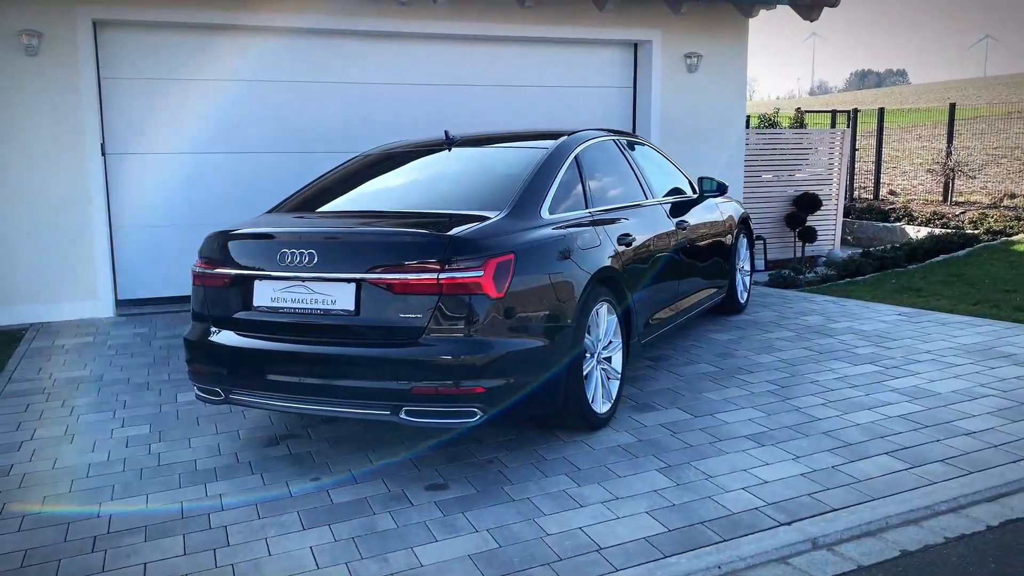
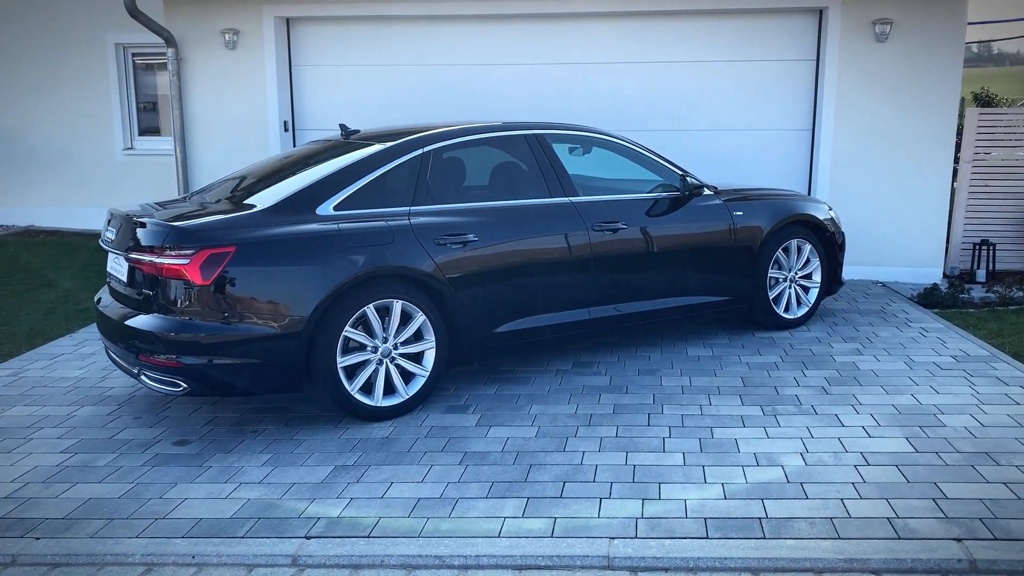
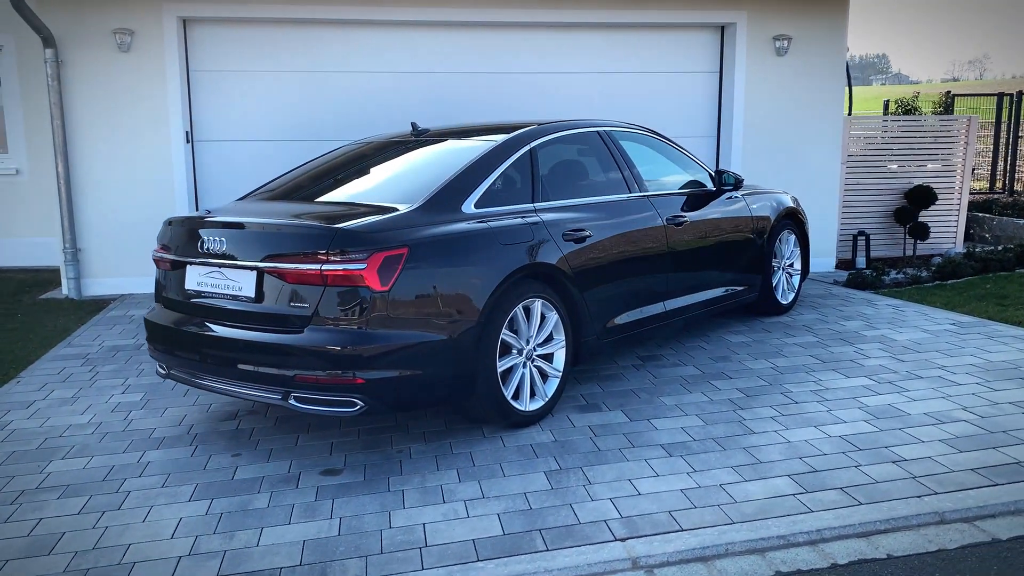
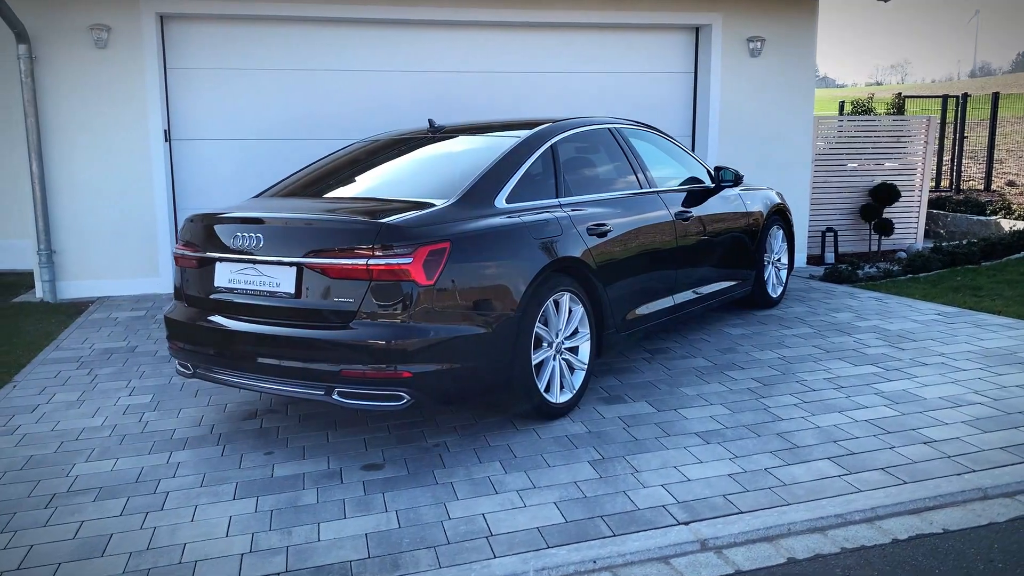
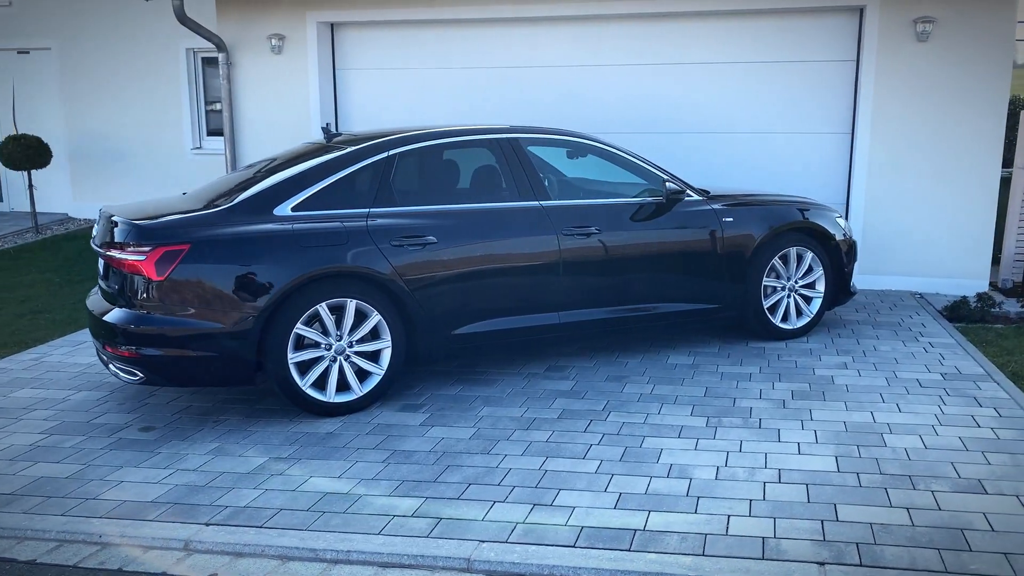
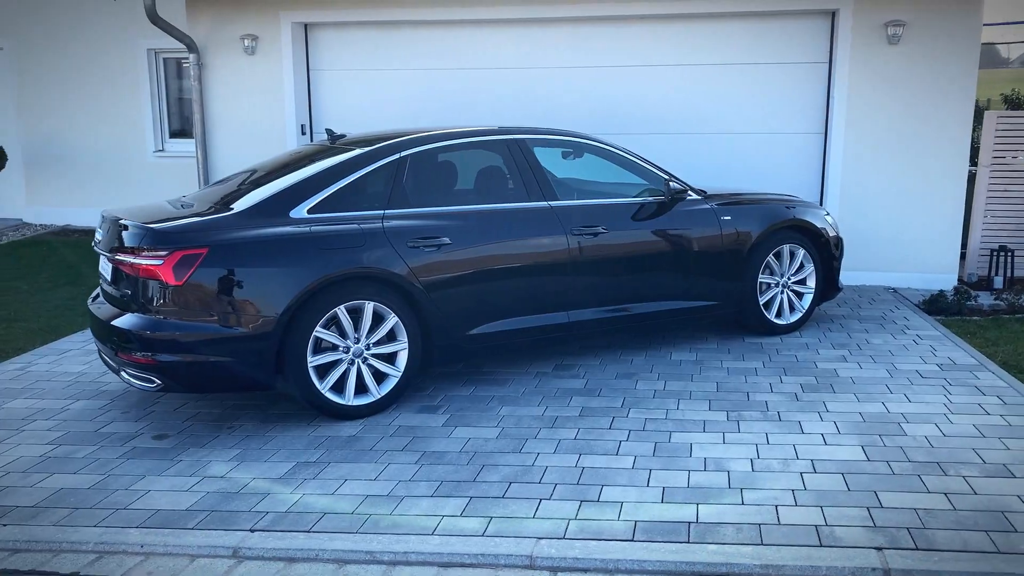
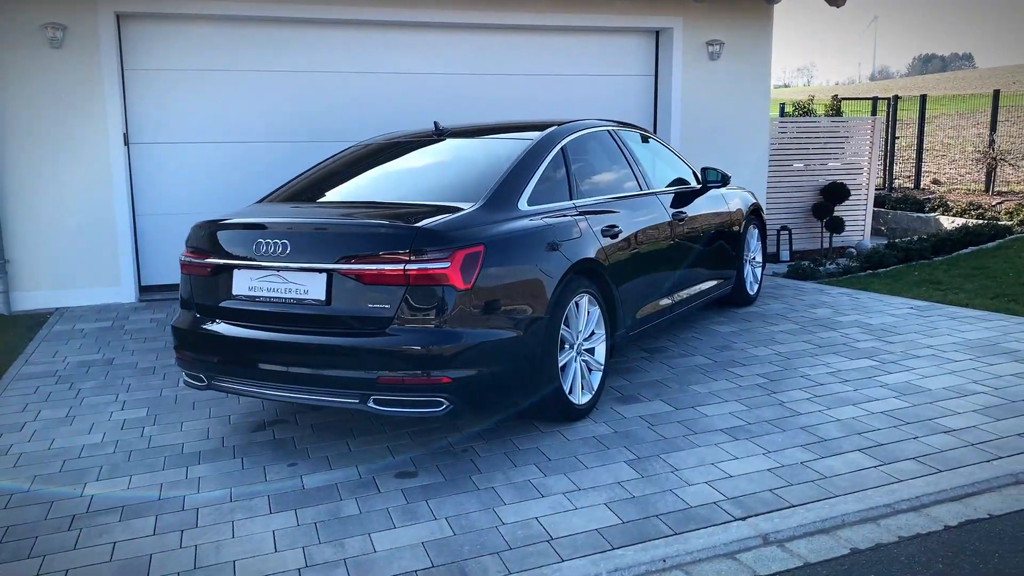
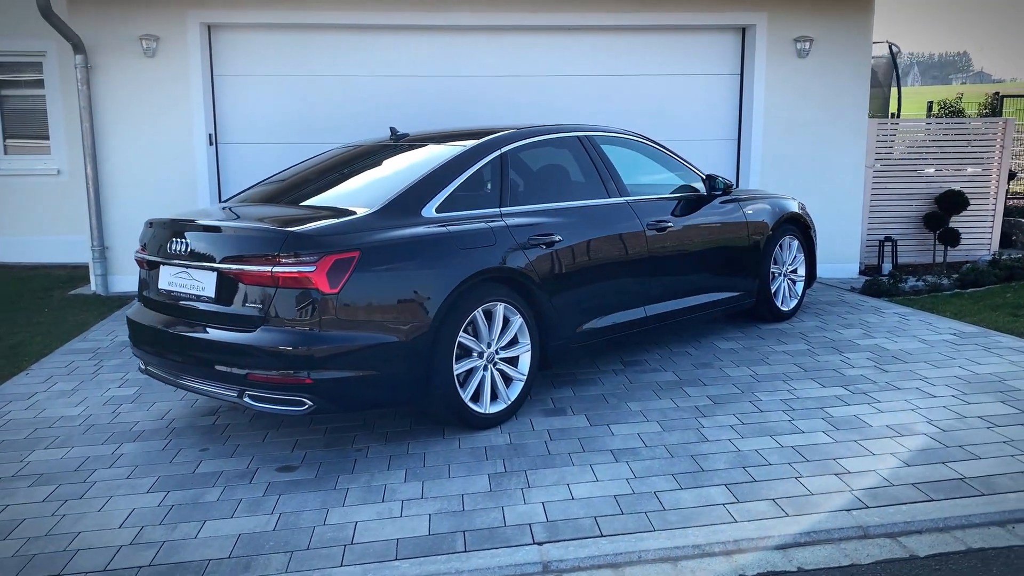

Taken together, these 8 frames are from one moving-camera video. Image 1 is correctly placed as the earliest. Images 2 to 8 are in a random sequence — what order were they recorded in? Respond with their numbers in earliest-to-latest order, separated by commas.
7, 4, 3, 8, 2, 6, 5
